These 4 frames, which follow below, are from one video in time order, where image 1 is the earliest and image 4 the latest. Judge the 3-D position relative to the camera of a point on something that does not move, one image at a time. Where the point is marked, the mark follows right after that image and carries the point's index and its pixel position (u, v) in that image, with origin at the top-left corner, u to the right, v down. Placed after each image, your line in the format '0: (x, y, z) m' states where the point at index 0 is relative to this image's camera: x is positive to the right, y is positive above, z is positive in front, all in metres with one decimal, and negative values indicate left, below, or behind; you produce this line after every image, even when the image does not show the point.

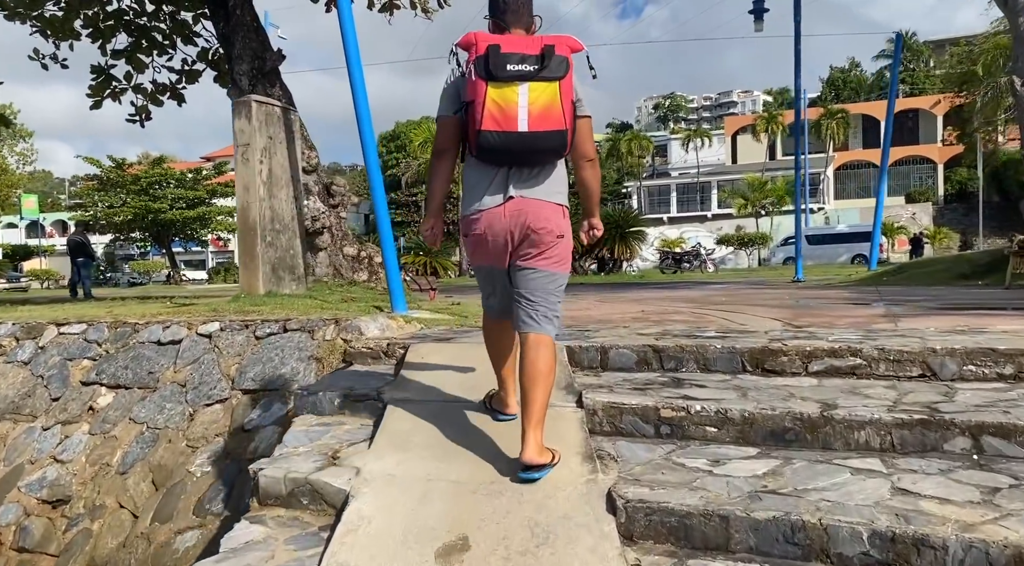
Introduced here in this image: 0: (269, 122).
0: (-2.2, +1.4, +7.5) m
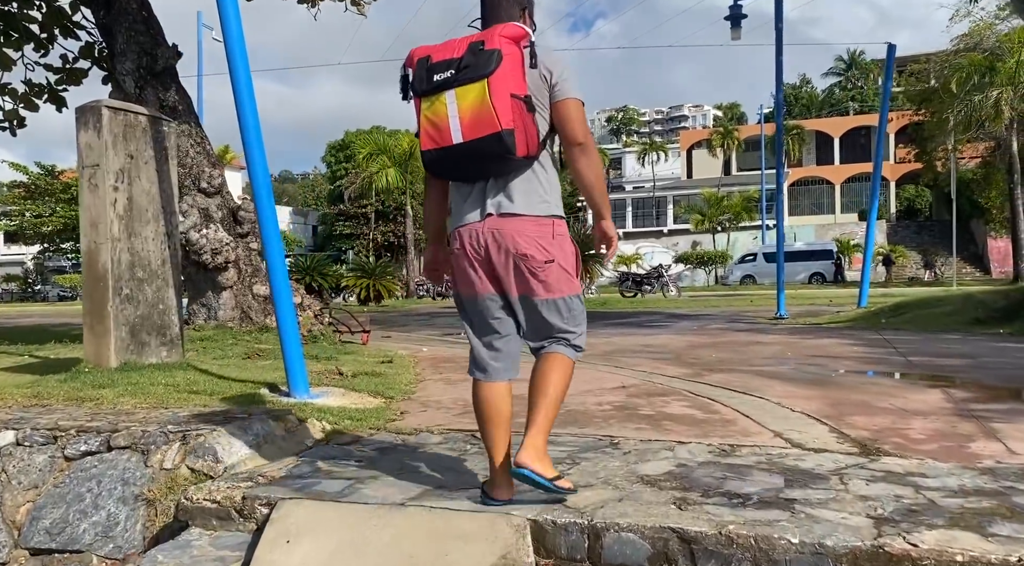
0: (-2.6, +1.0, +5.6) m
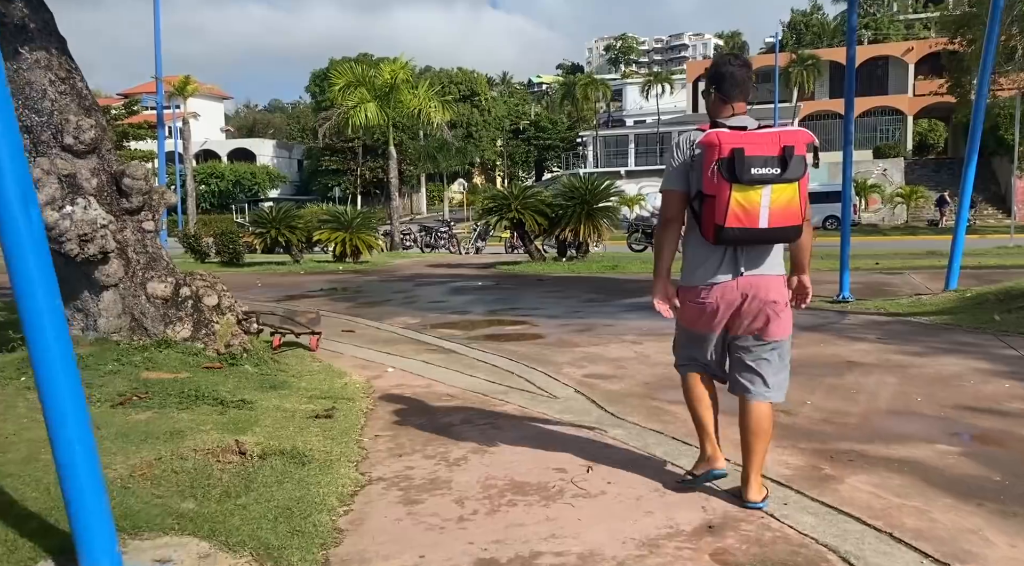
0: (-2.6, +0.8, +3.0) m
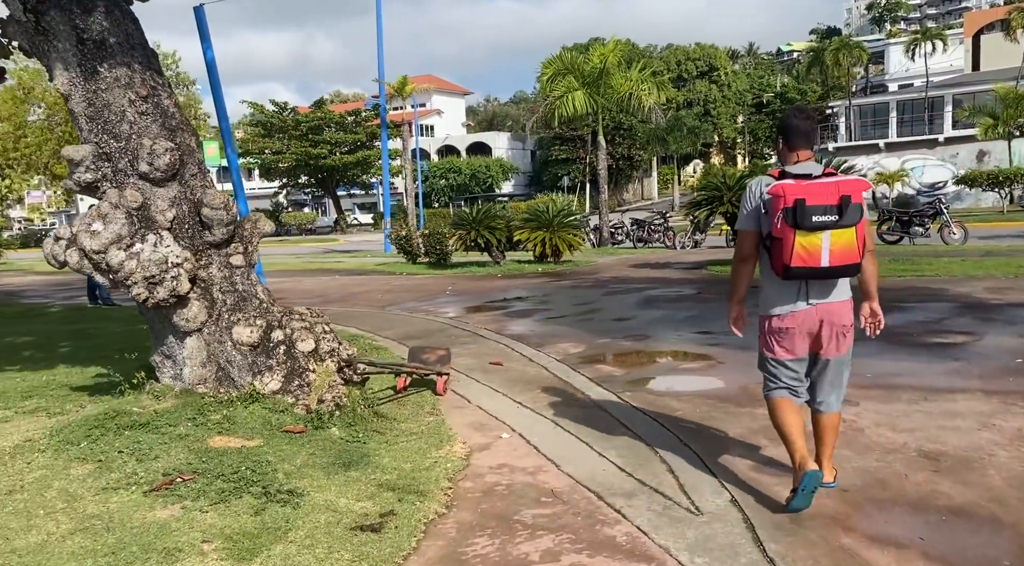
0: (-2.6, +0.4, +2.2) m
